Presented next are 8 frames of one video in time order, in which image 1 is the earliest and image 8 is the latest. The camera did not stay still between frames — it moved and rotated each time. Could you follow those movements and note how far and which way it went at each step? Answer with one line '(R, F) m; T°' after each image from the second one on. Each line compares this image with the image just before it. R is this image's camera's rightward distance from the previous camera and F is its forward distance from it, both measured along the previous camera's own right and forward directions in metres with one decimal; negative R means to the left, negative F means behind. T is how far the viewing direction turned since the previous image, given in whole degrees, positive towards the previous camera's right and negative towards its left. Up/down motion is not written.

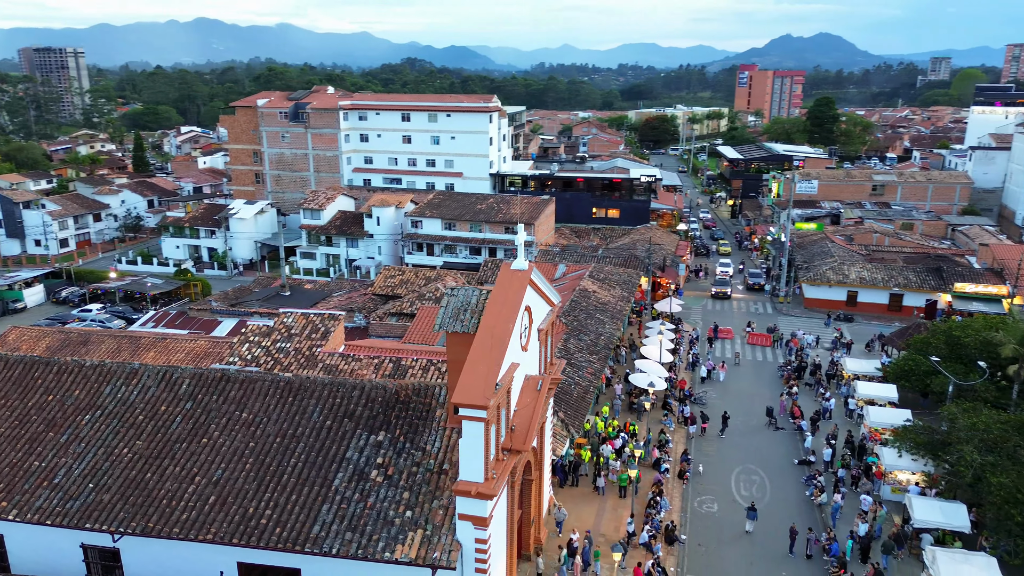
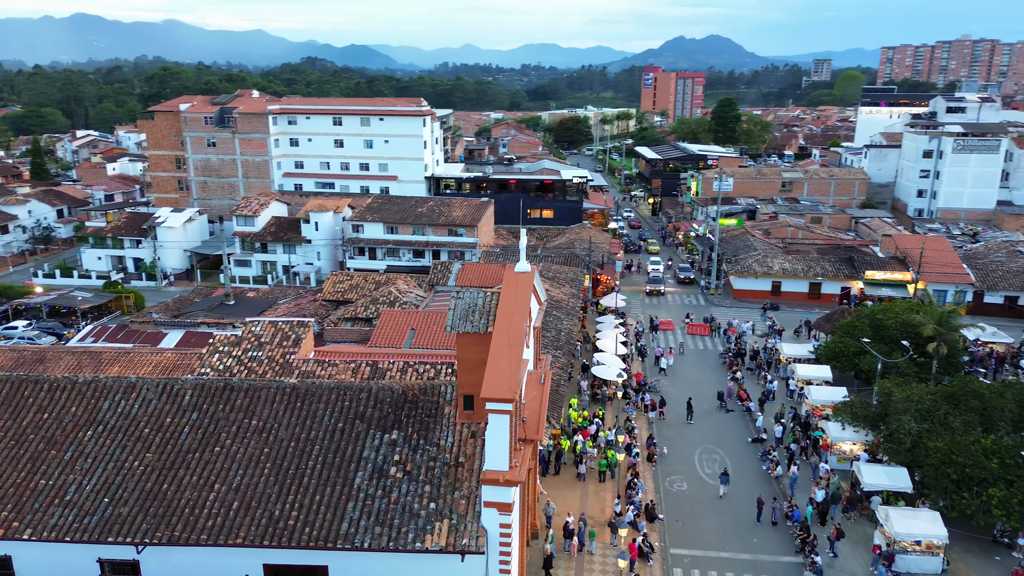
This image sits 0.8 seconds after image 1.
(-1.9, -0.8) m; +7°
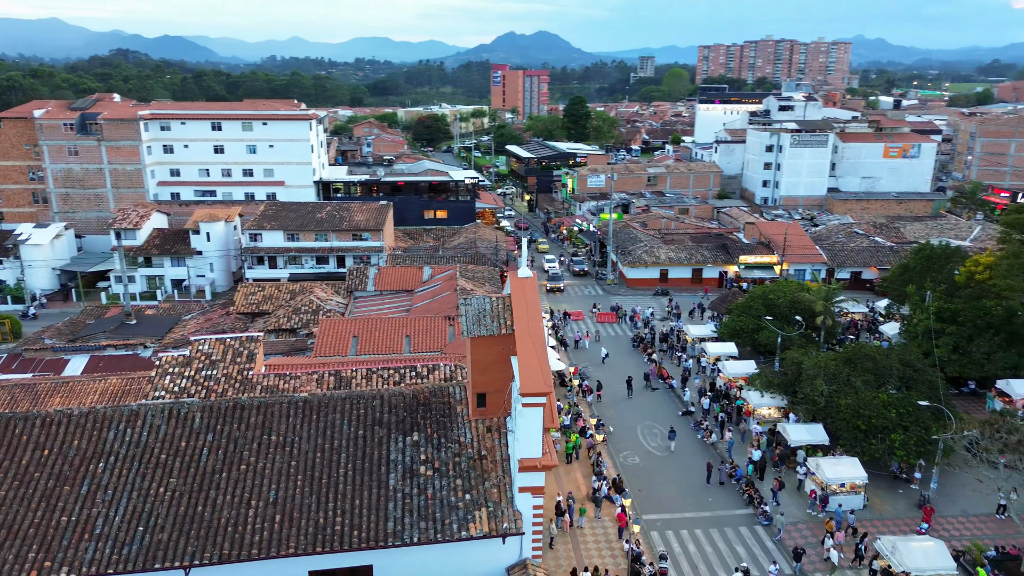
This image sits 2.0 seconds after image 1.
(-3.4, -1.1) m; +12°
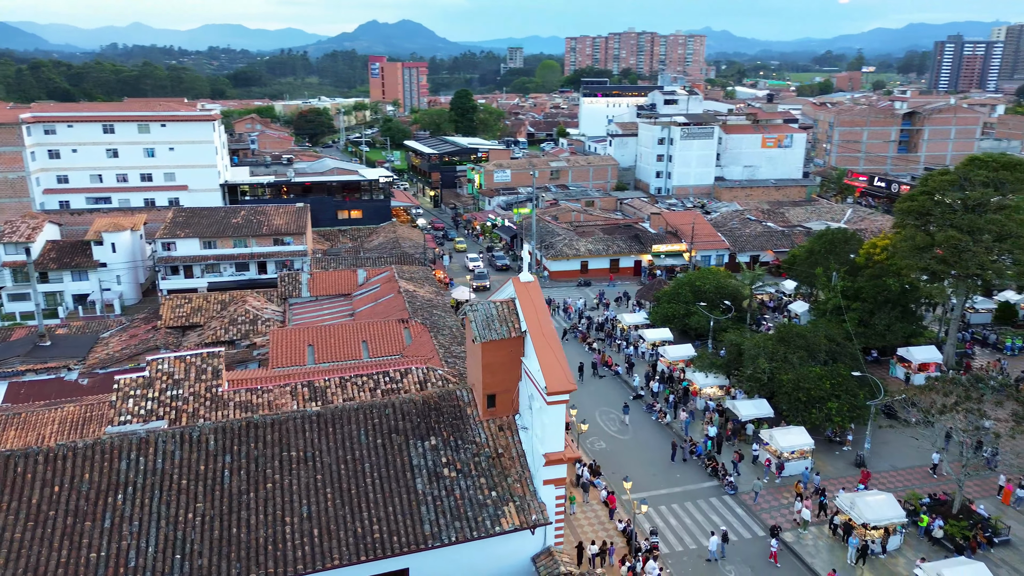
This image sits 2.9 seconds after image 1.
(-2.9, -0.6) m; +9°
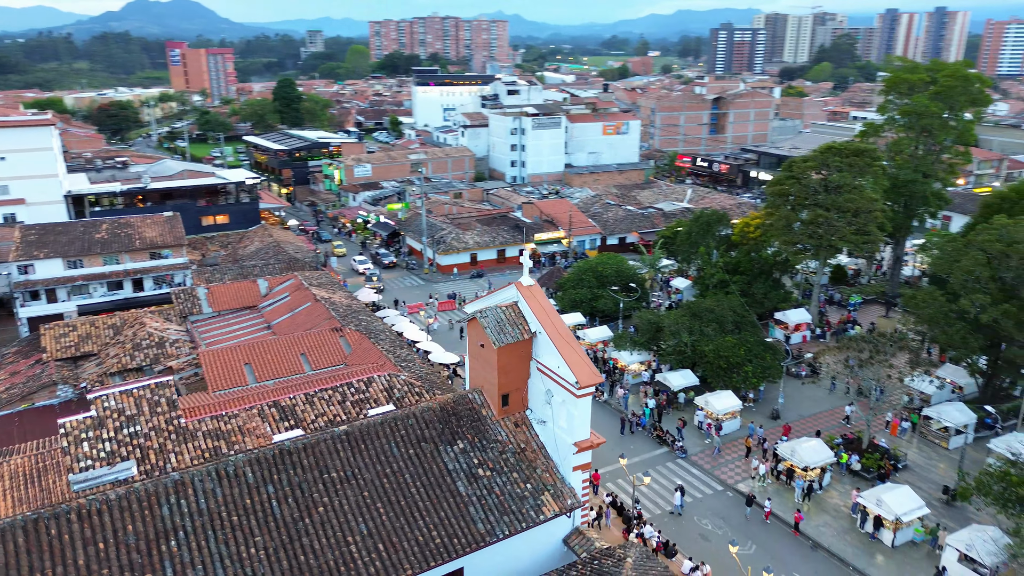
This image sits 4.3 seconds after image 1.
(-4.5, -0.5) m; +14°
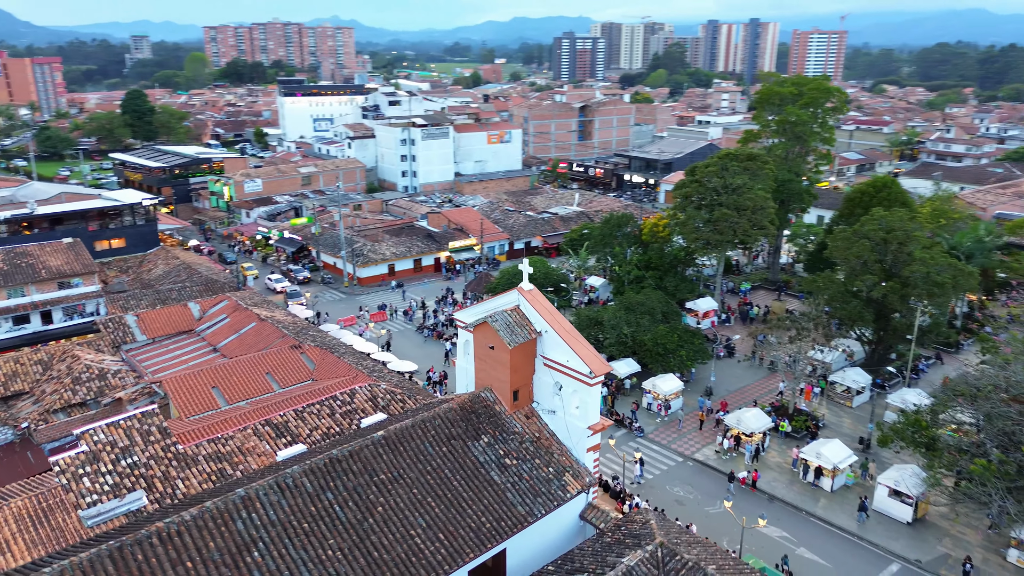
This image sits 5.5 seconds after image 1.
(-3.9, -1.4) m; +11°
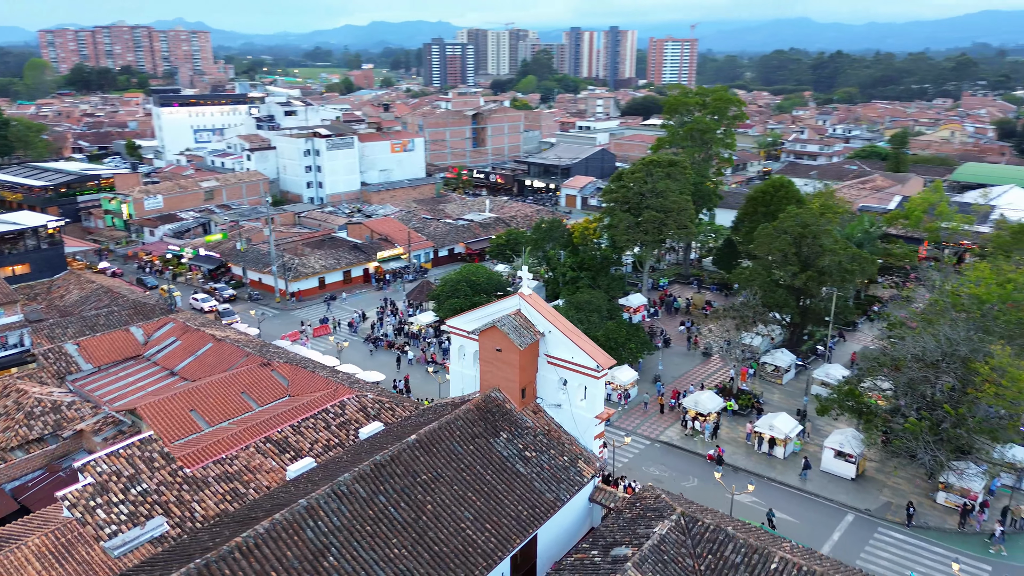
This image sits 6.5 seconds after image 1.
(-3.7, -1.2) m; +10°
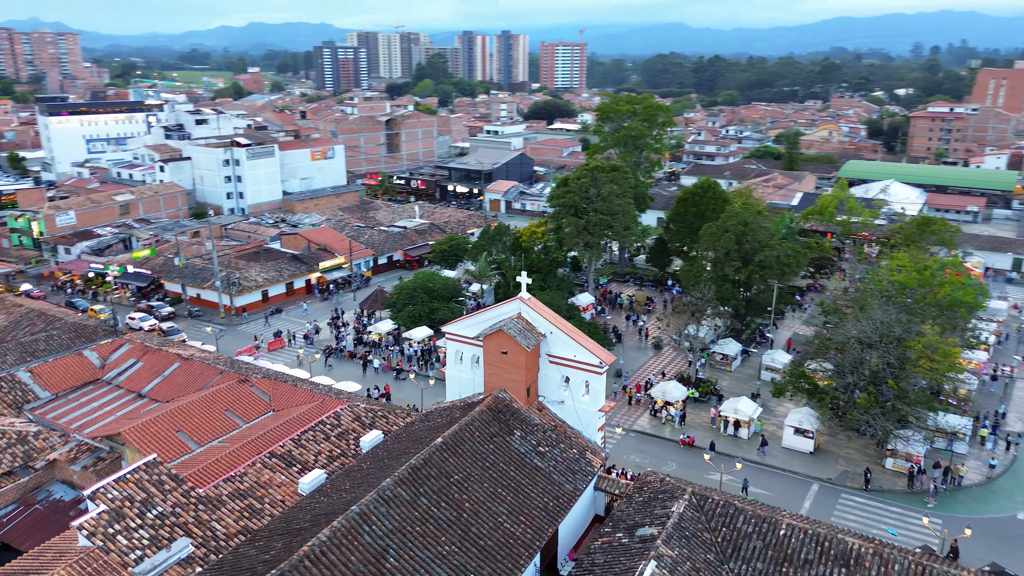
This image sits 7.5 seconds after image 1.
(-3.1, -0.9) m; +8°
